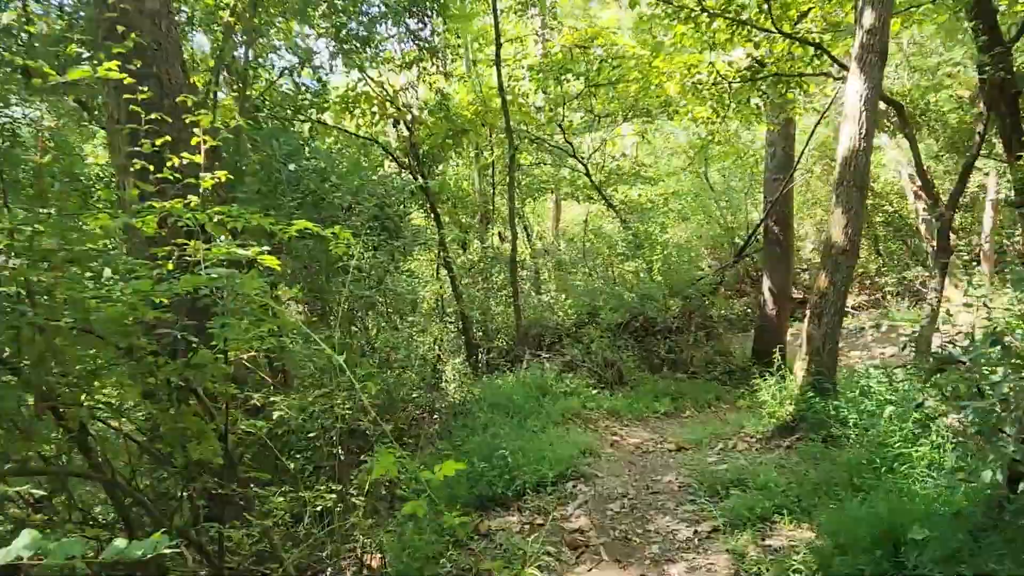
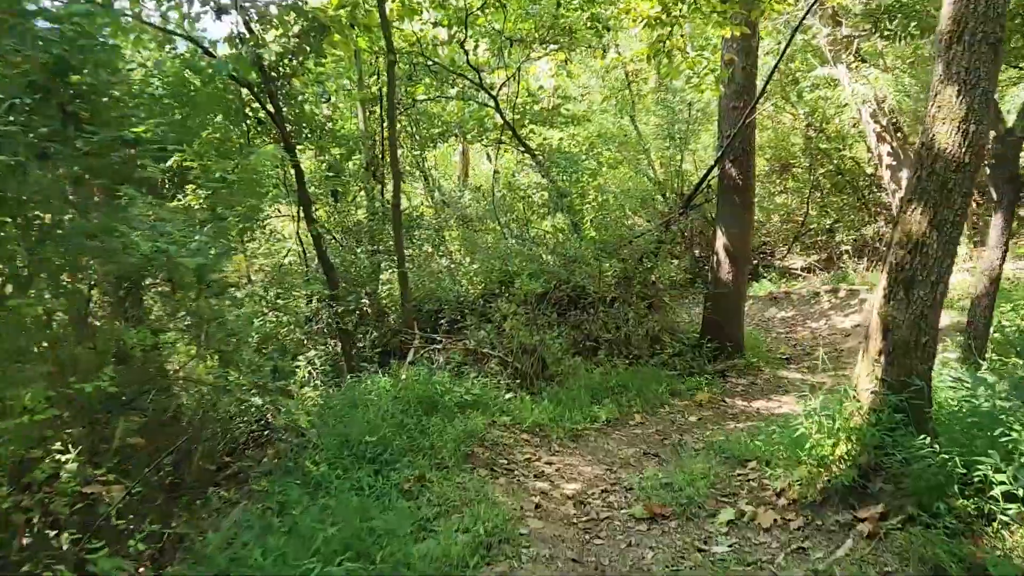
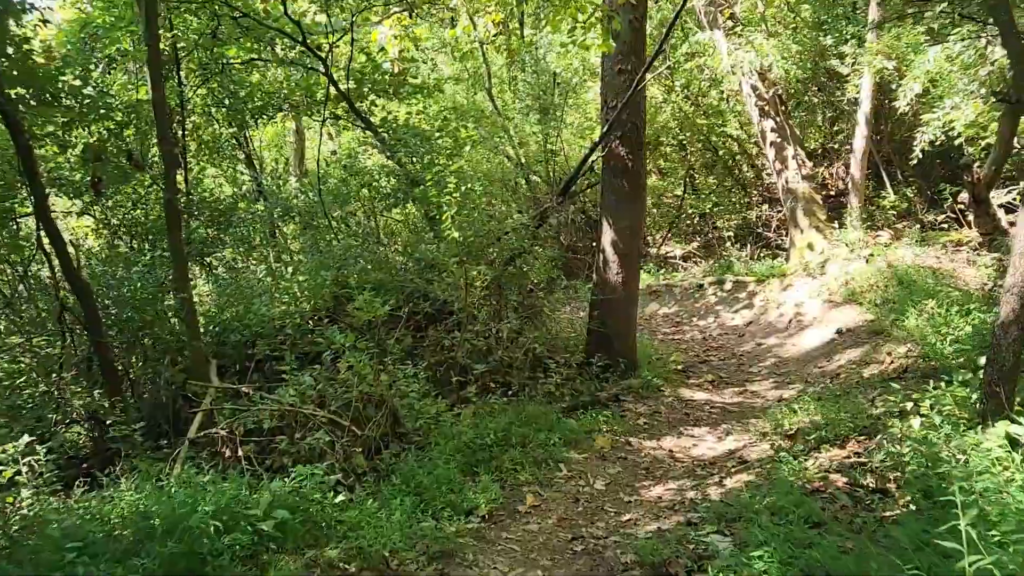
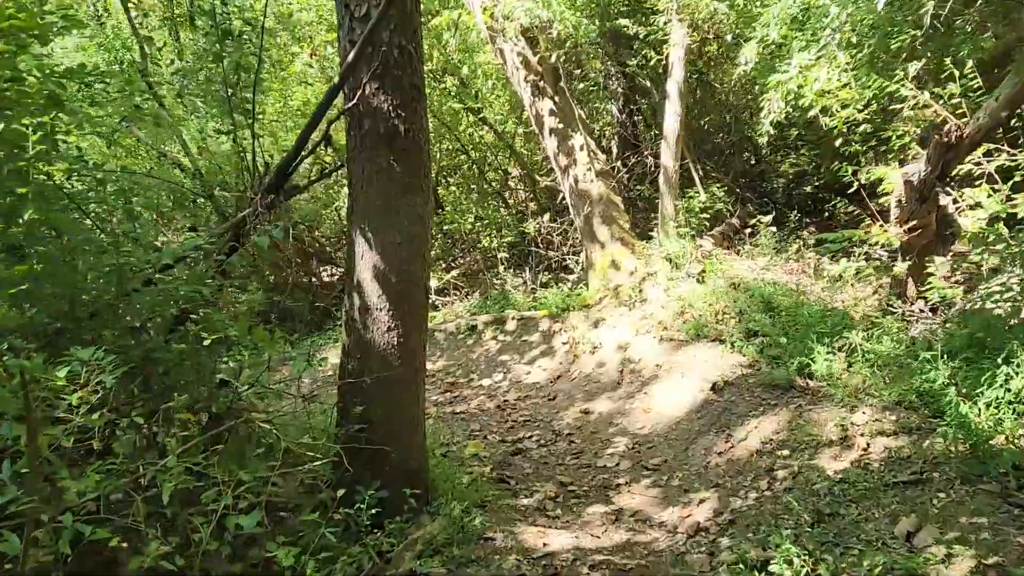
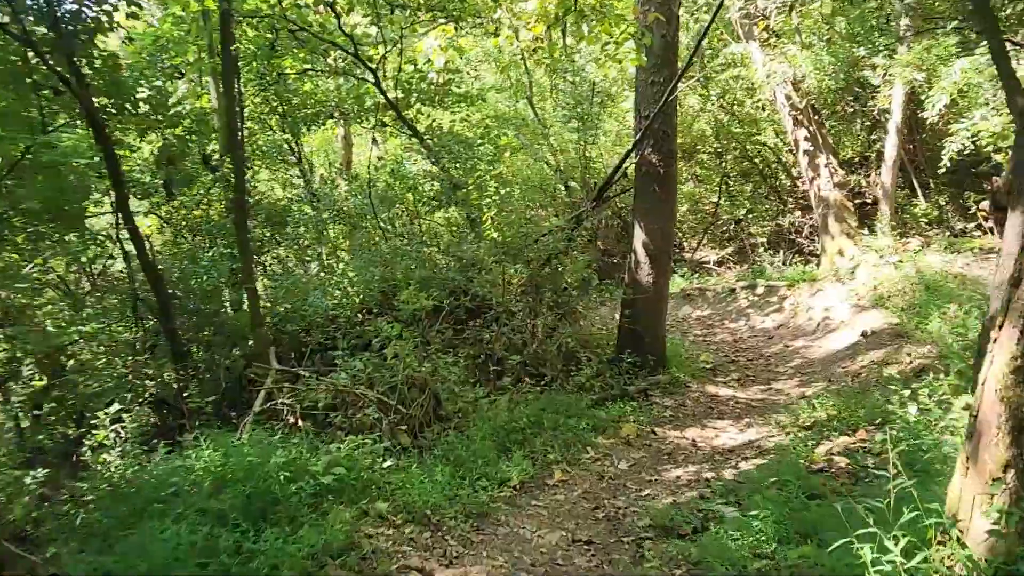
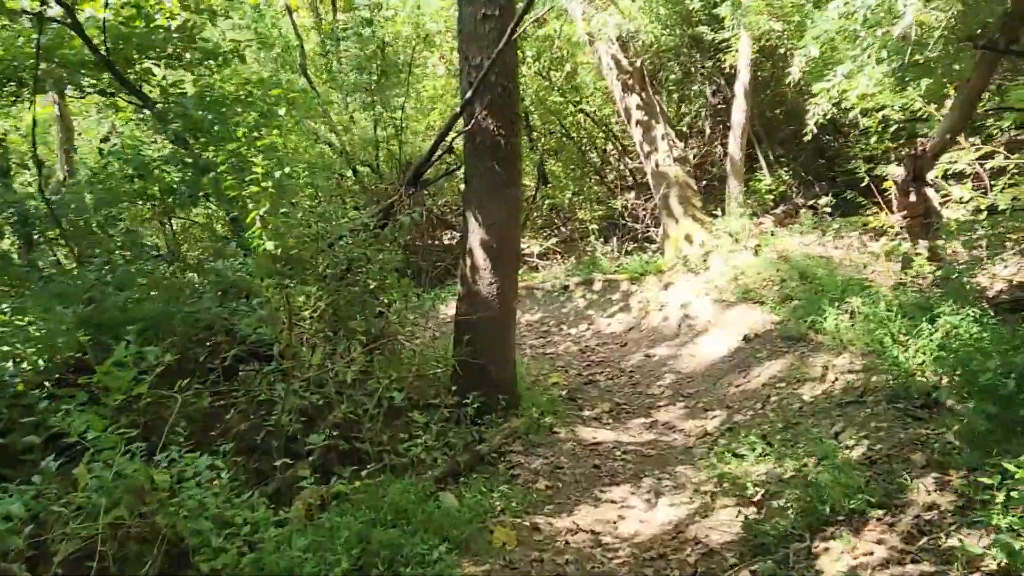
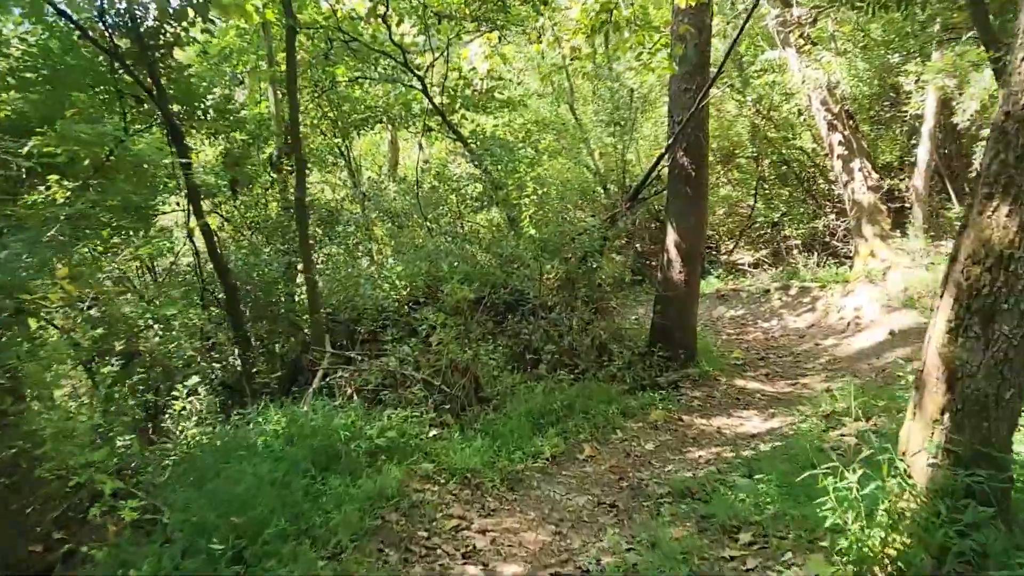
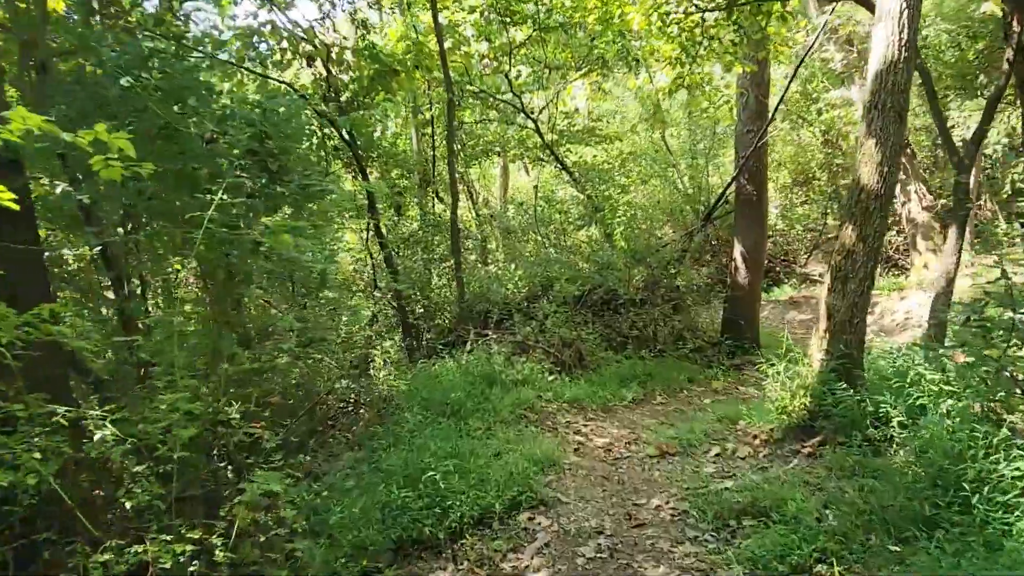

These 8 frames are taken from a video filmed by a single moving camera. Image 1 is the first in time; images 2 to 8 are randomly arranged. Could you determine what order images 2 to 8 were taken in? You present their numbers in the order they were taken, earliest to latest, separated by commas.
8, 2, 7, 5, 3, 6, 4
